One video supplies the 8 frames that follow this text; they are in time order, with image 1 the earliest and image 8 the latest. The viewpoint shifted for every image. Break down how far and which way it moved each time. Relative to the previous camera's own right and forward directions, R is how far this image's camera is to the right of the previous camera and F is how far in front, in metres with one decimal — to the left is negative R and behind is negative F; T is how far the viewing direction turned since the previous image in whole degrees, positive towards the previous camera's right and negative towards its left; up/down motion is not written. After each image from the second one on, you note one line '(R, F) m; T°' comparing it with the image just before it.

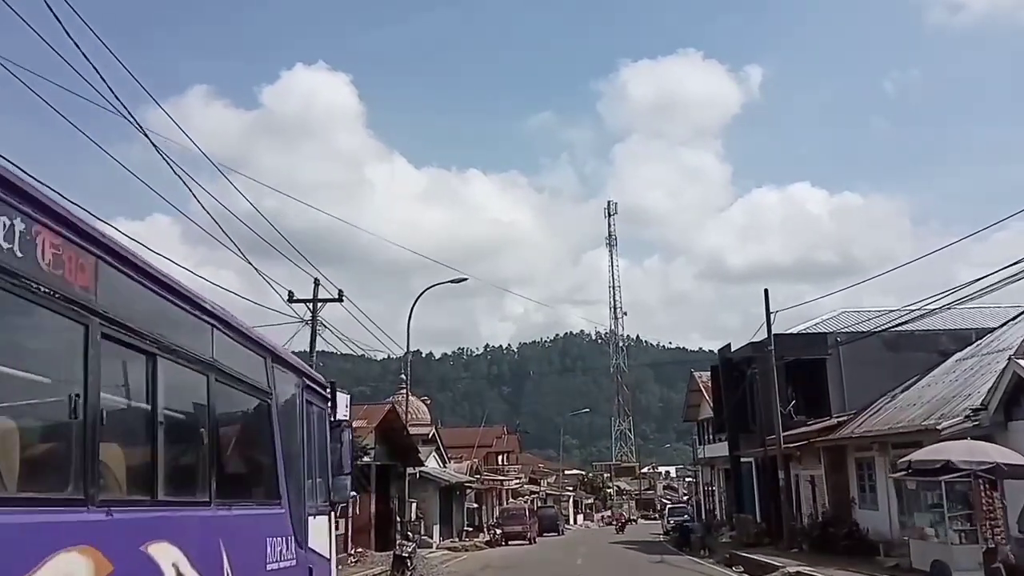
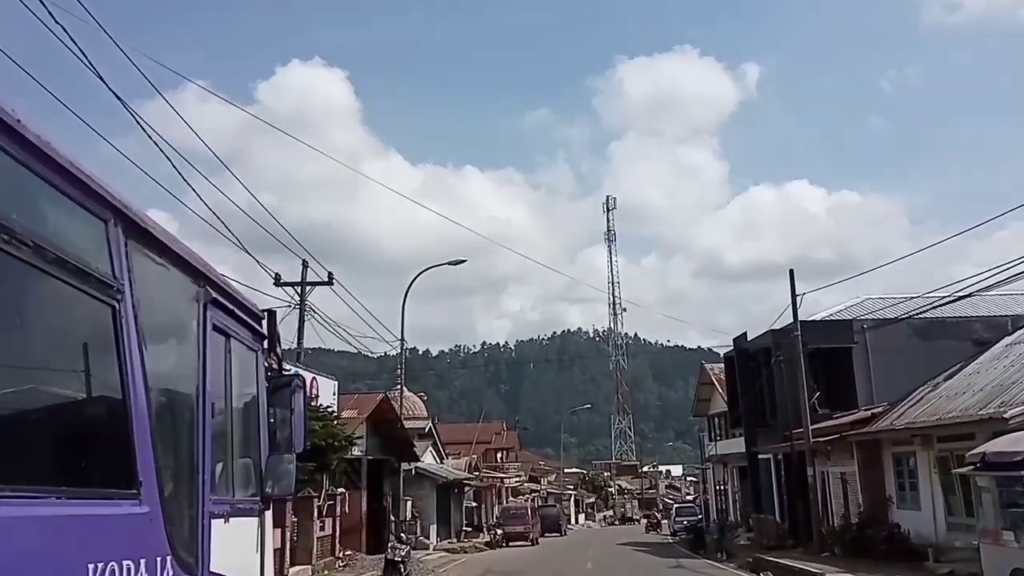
(-0.2, +2.5) m; 0°
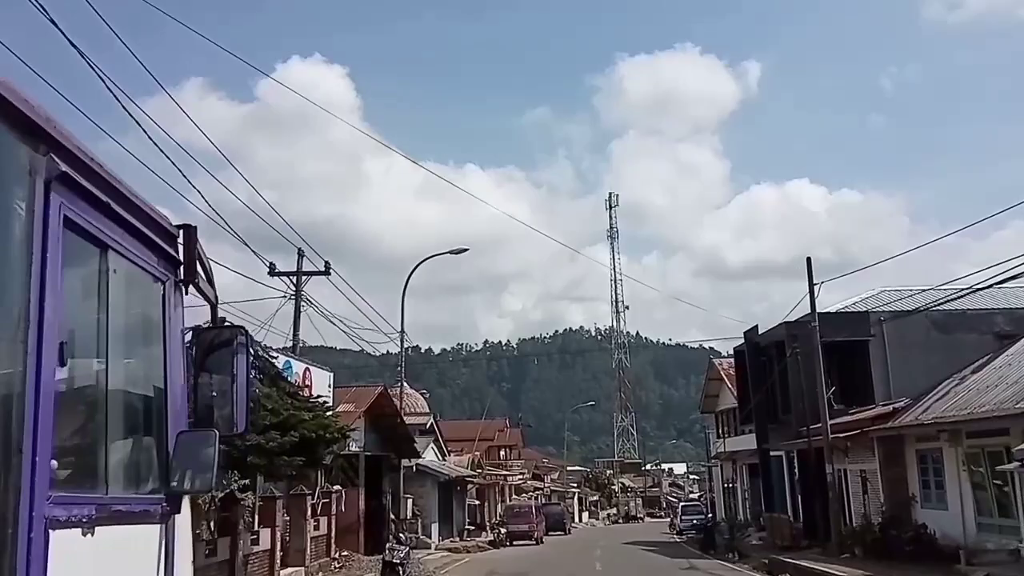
(-0.1, +1.2) m; 0°
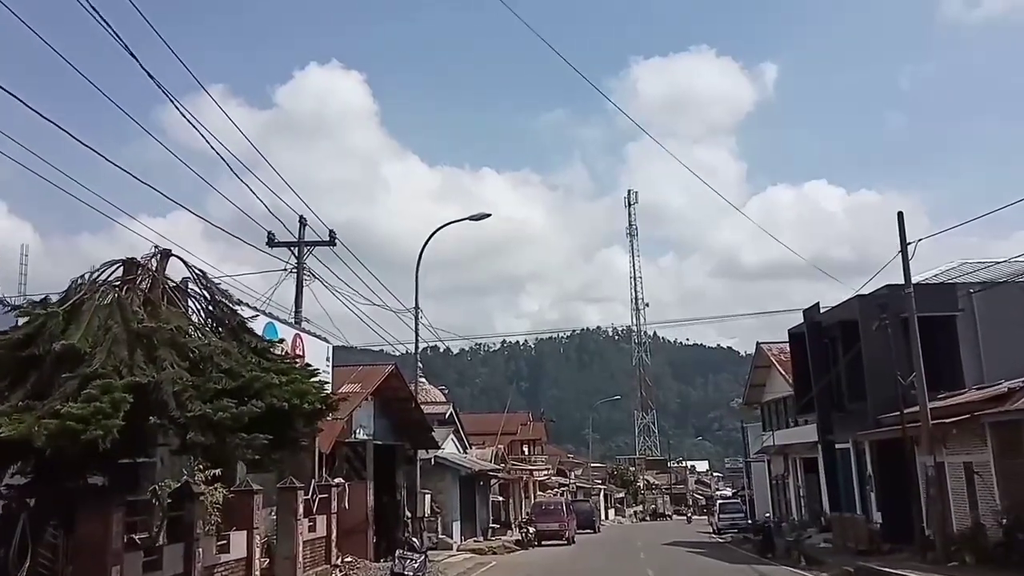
(-0.4, +4.0) m; -1°
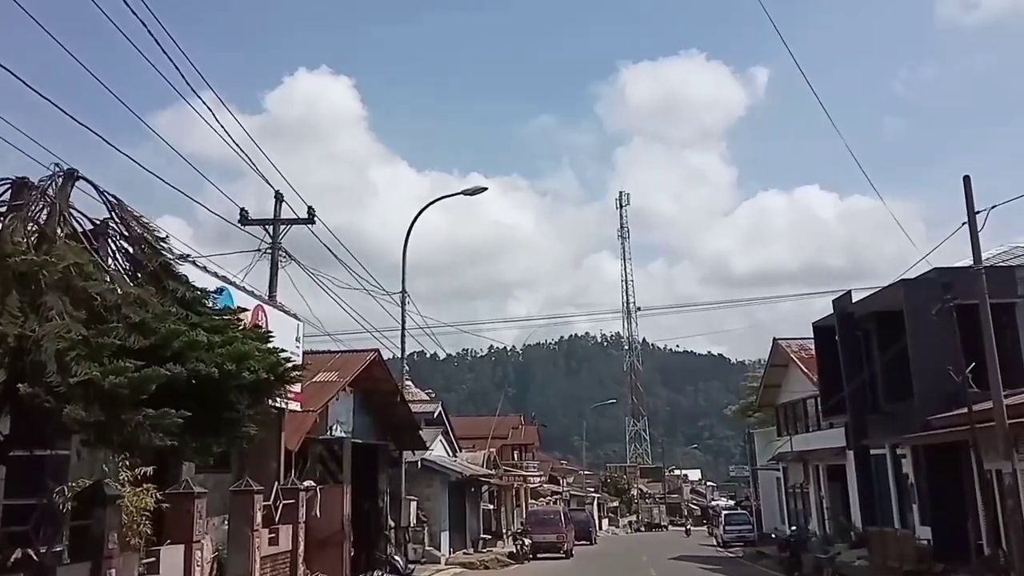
(-0.3, +3.3) m; +1°
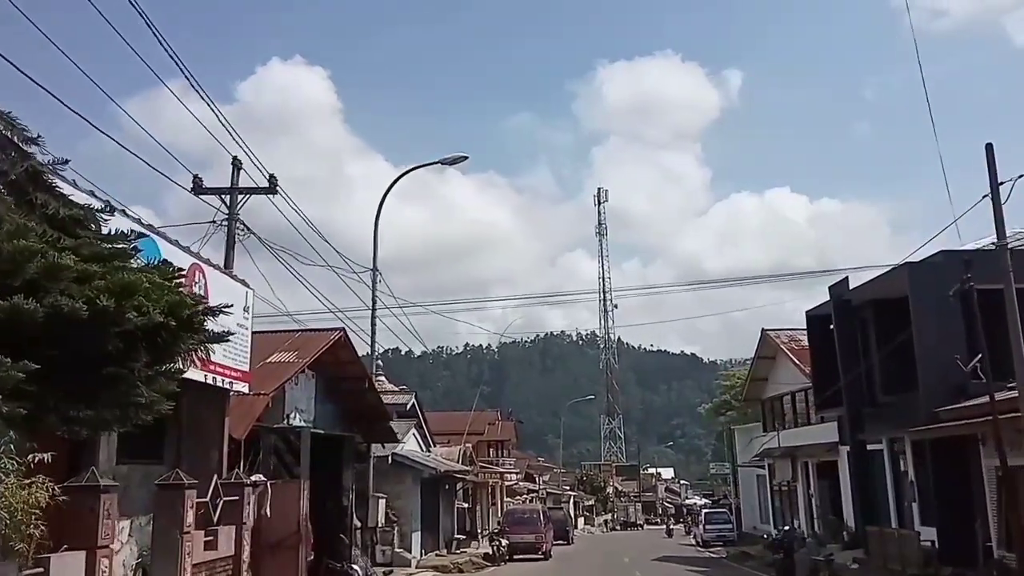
(-0.1, +1.9) m; +2°
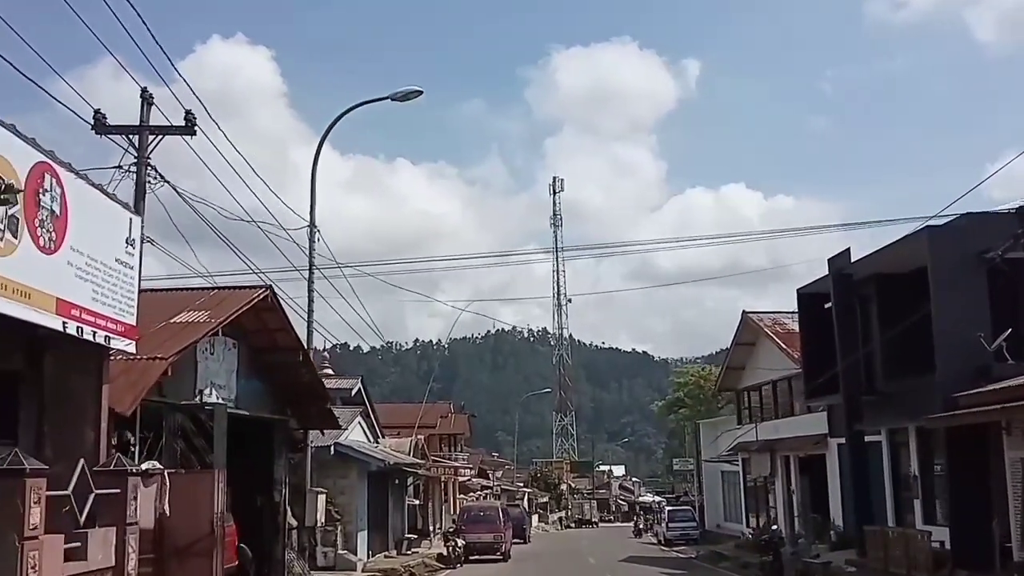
(-0.3, +3.0) m; +3°
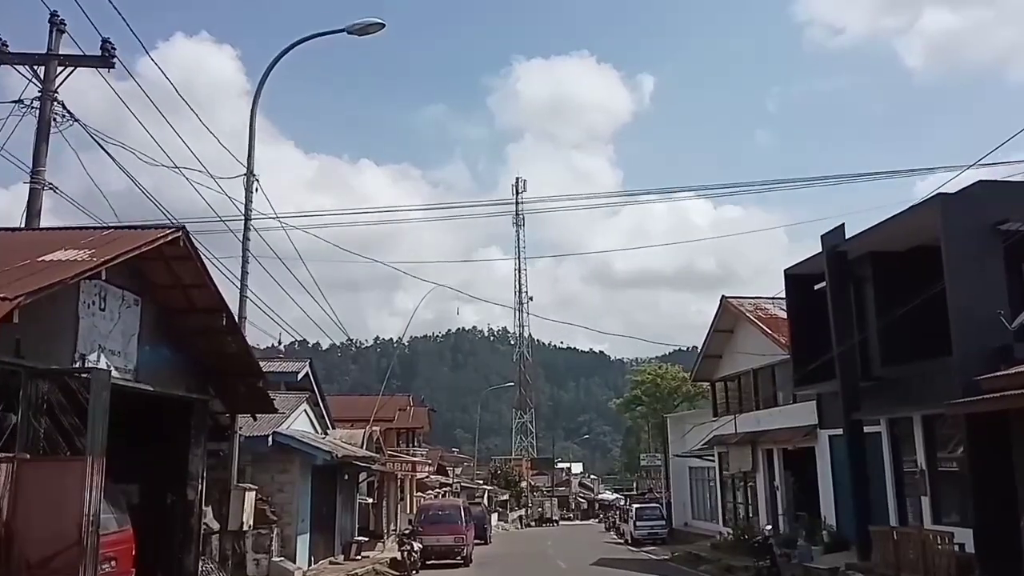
(-0.2, +2.9) m; +3°
